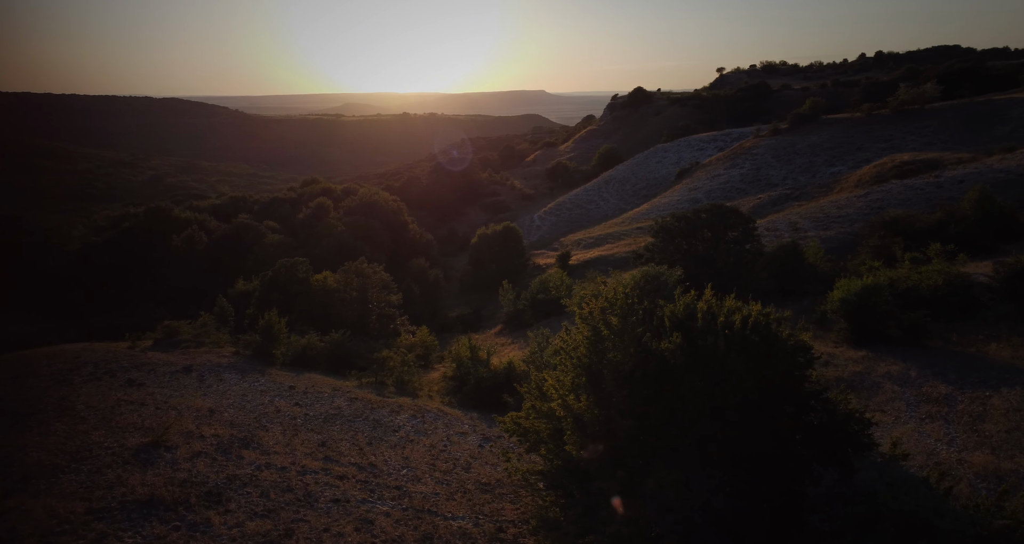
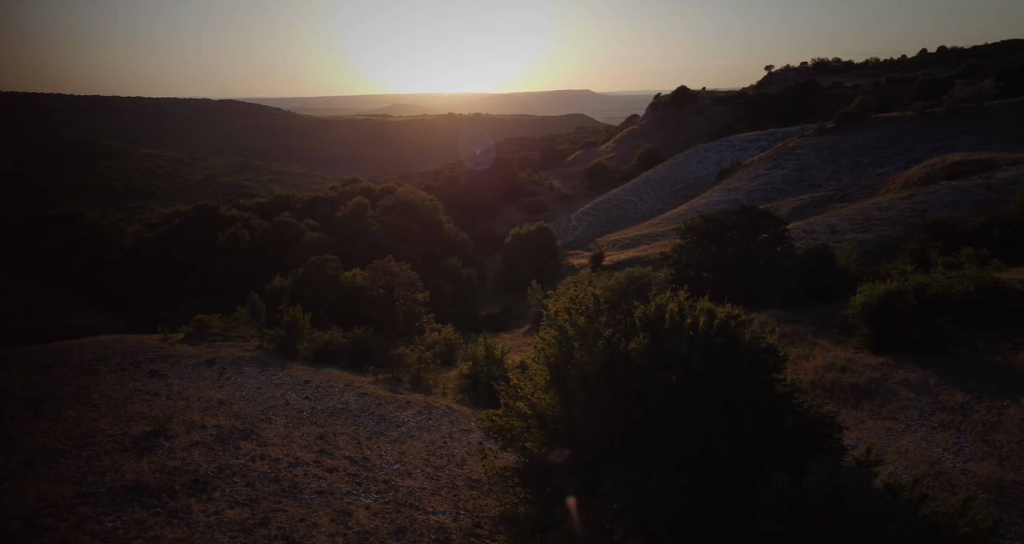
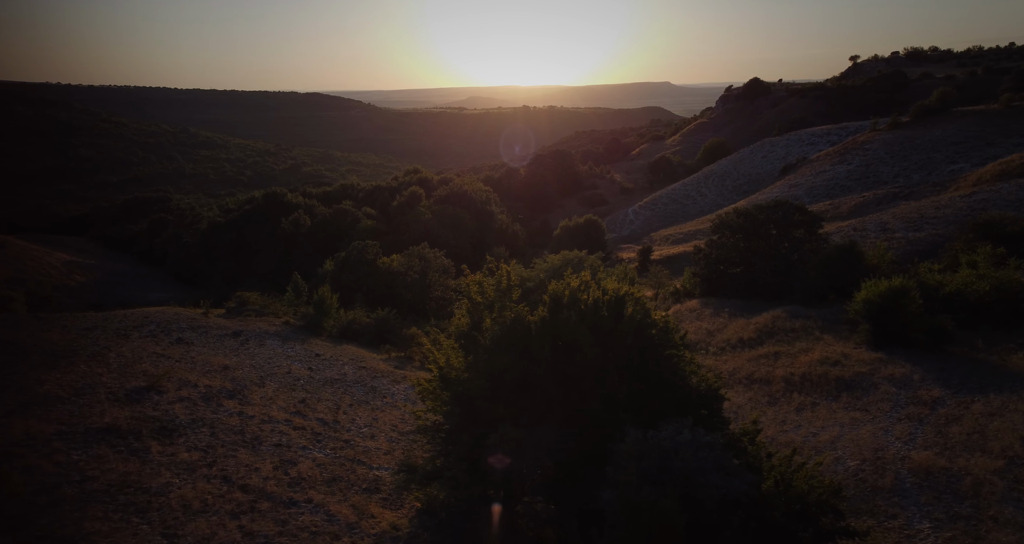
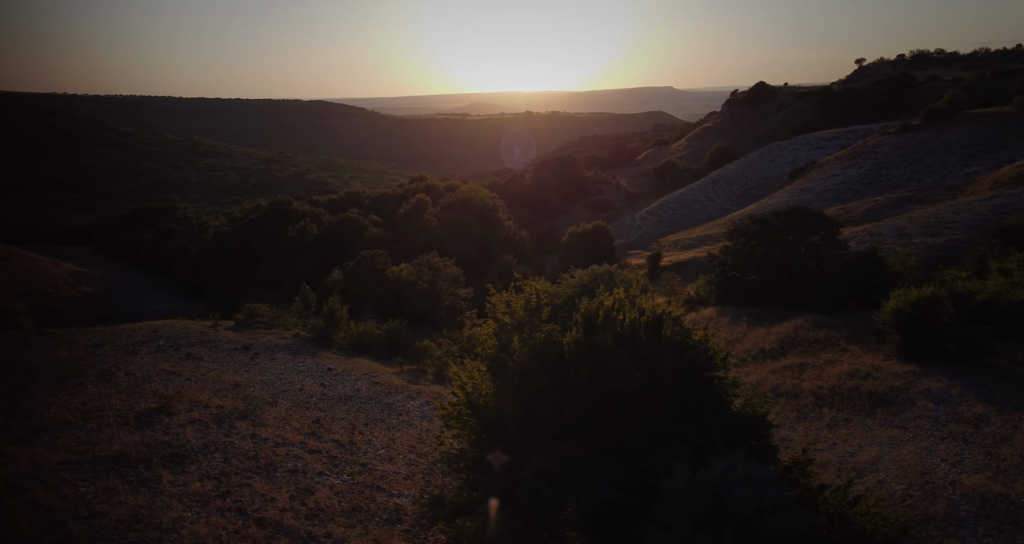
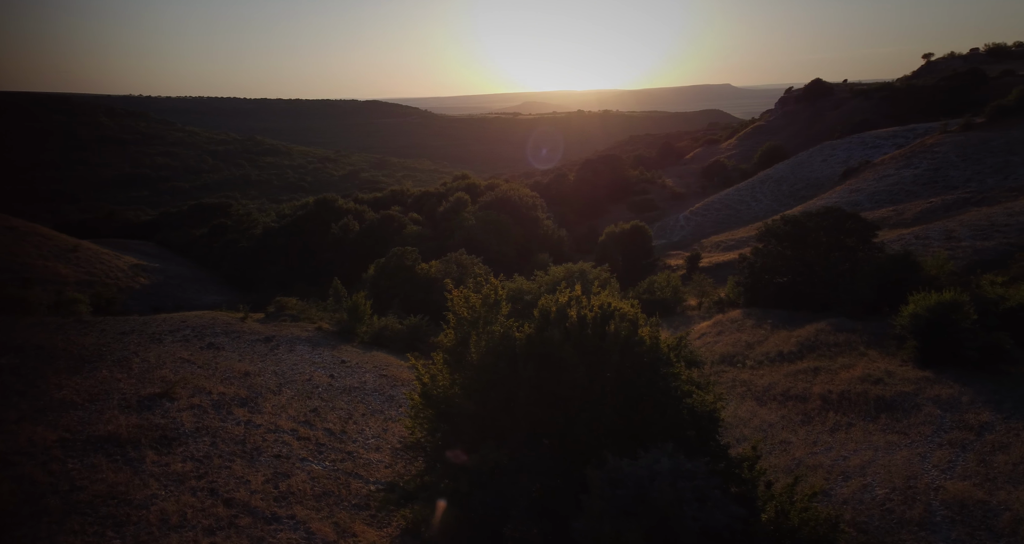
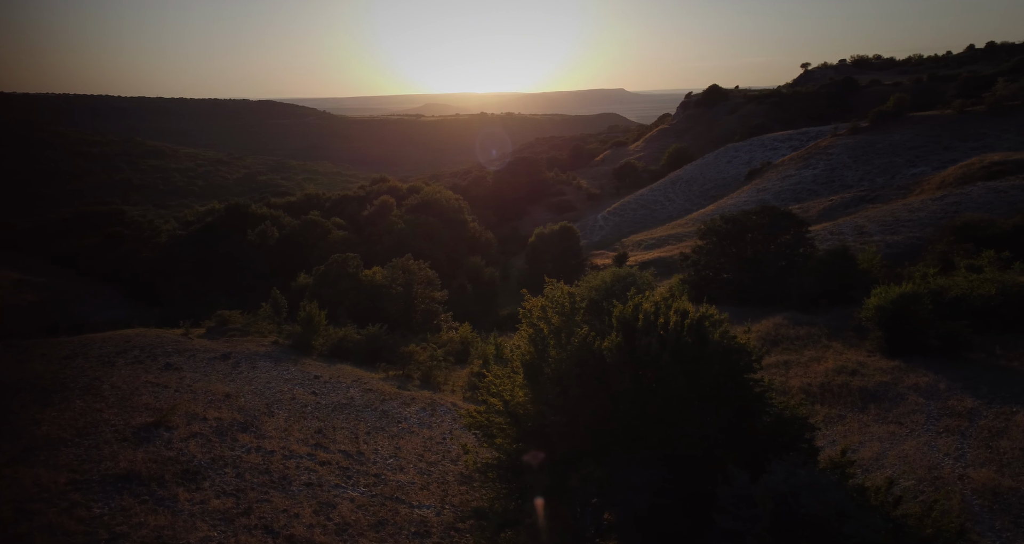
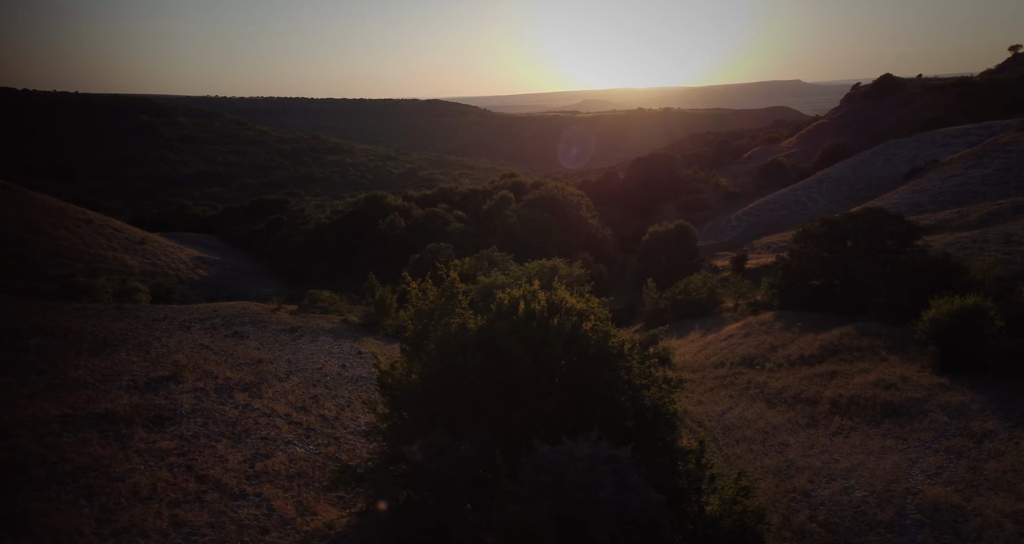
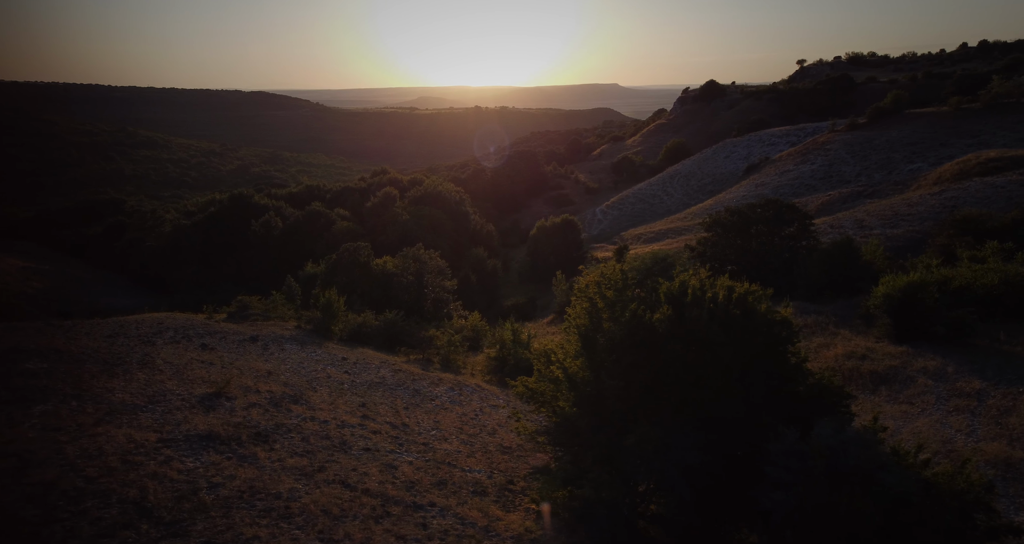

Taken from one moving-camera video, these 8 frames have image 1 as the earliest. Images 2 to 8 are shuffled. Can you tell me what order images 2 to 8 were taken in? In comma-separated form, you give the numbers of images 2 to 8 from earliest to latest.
2, 6, 4, 5, 7, 3, 8
